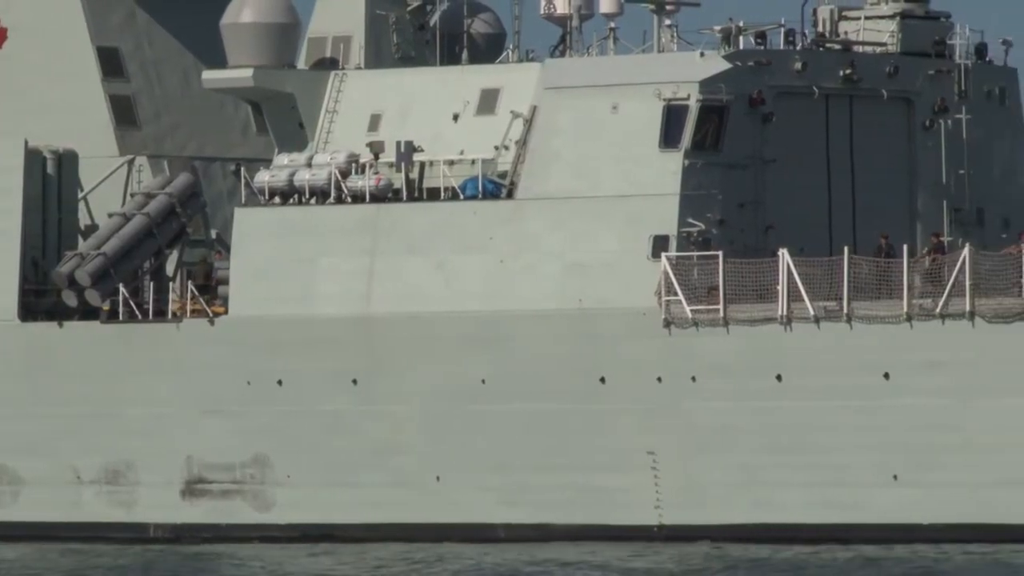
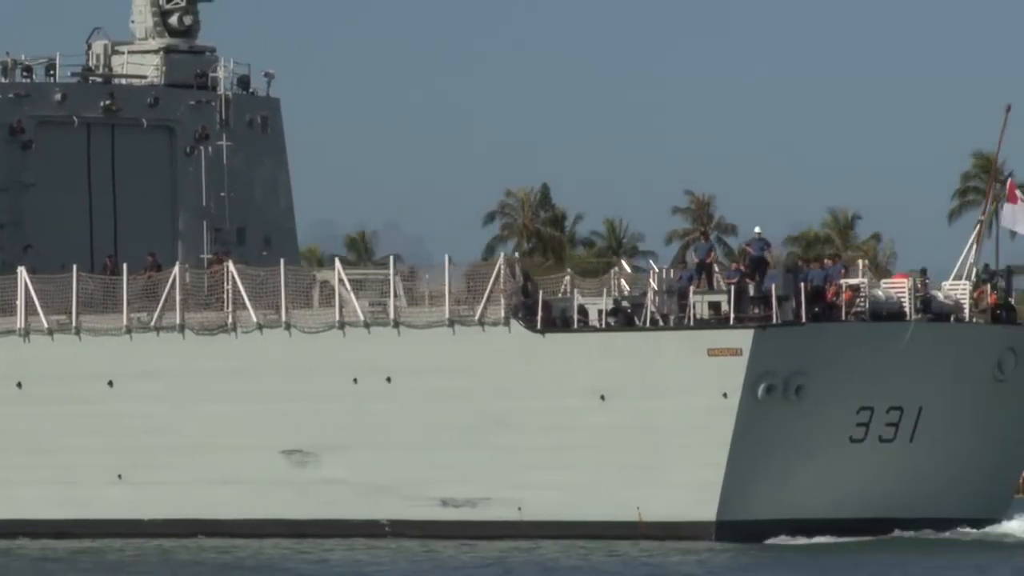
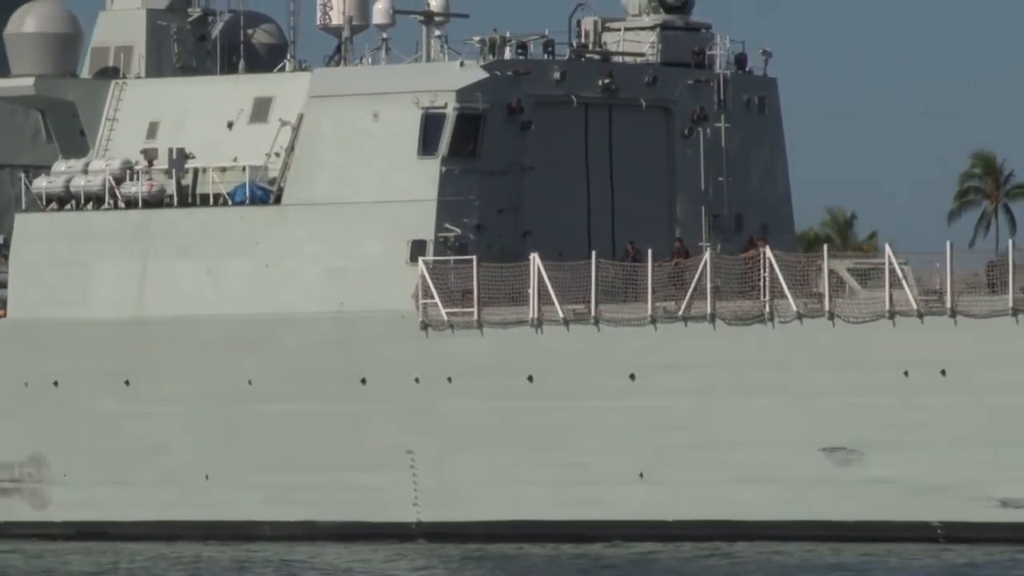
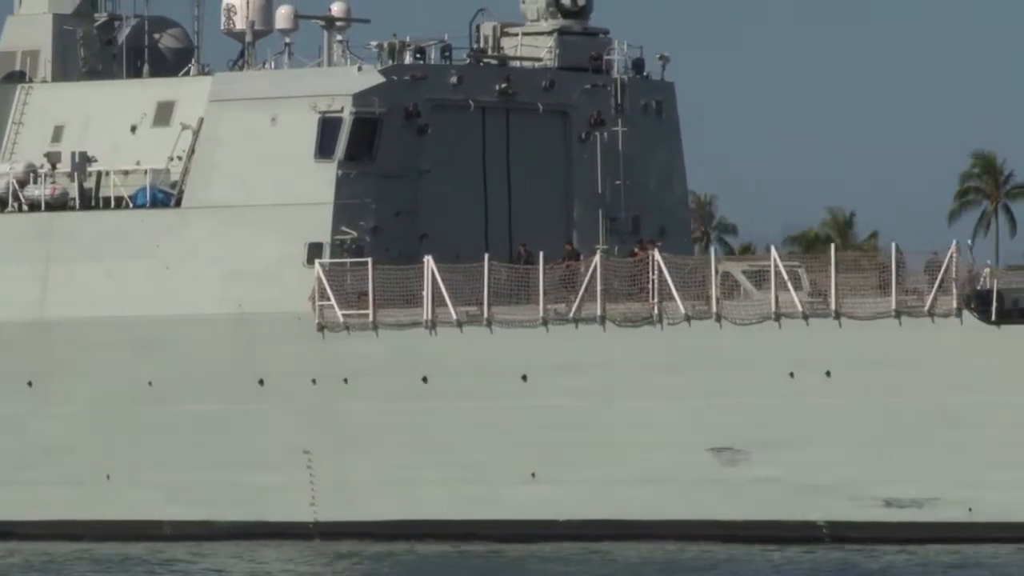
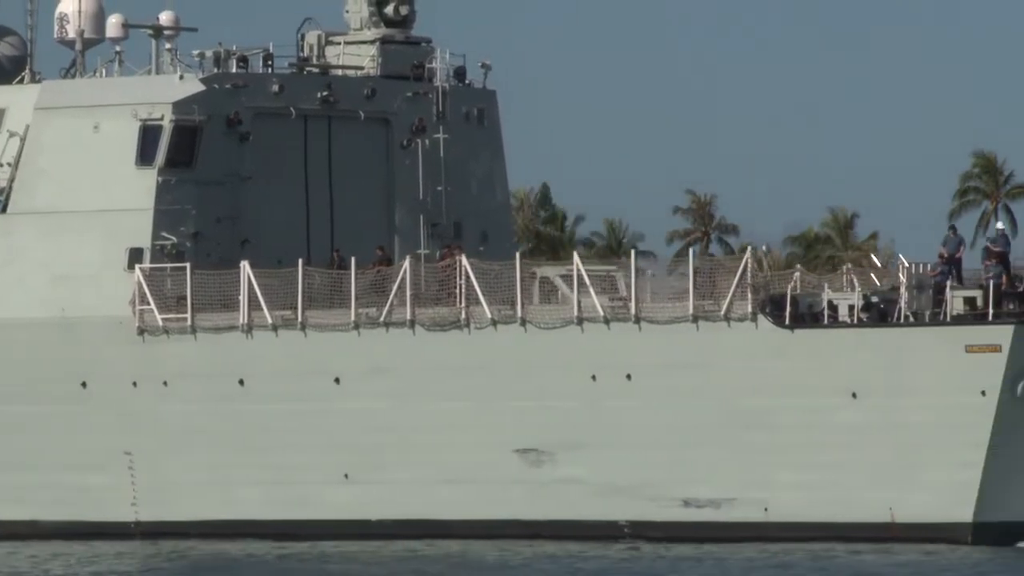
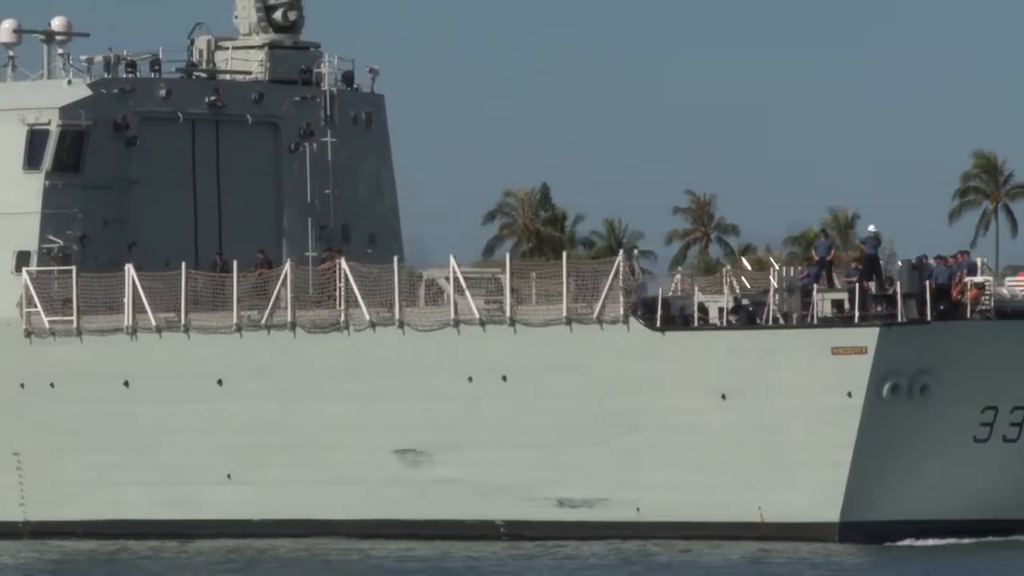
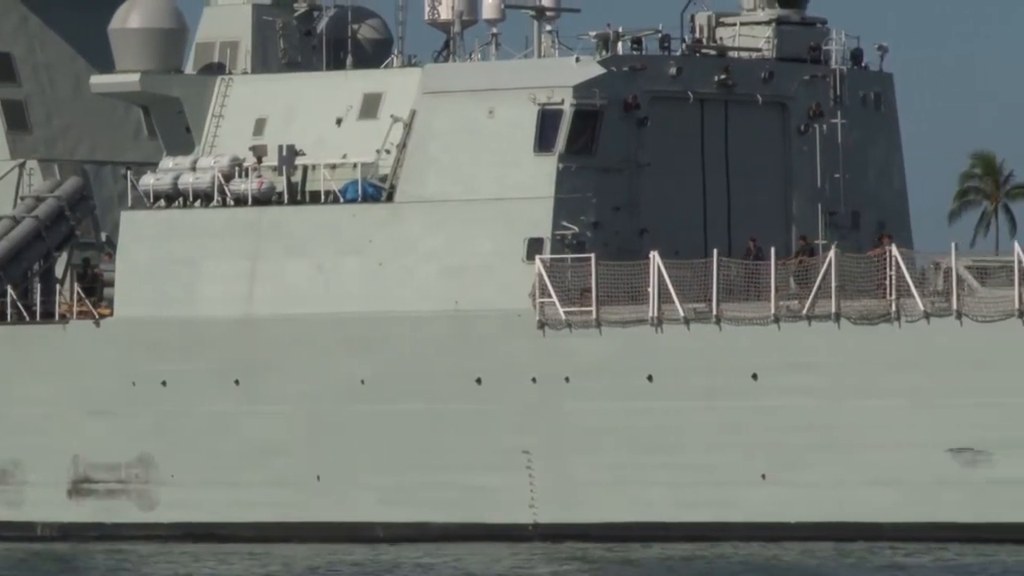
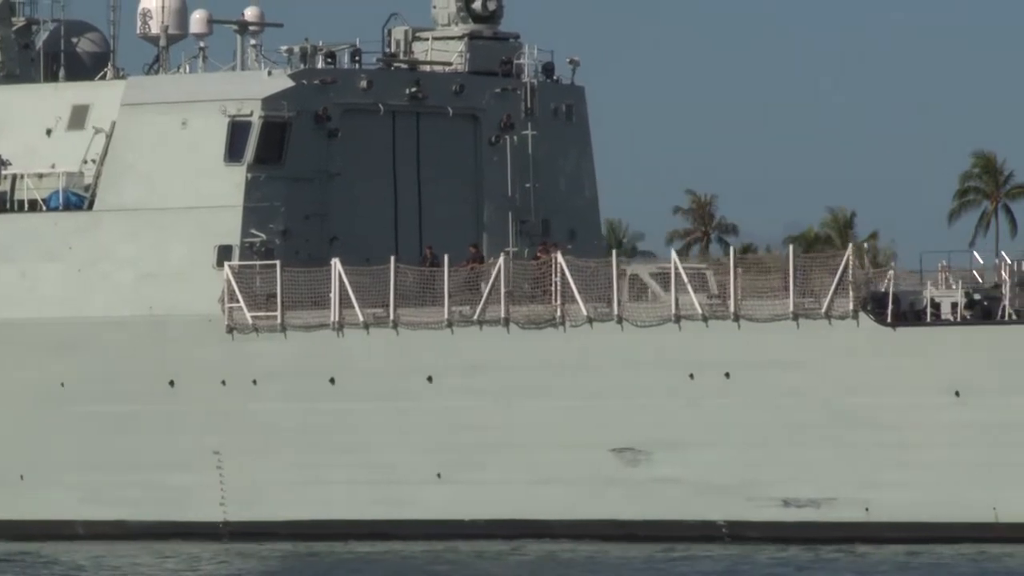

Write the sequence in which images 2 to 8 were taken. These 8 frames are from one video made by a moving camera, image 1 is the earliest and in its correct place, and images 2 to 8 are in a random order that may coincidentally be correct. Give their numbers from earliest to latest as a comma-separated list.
7, 3, 4, 8, 5, 6, 2
